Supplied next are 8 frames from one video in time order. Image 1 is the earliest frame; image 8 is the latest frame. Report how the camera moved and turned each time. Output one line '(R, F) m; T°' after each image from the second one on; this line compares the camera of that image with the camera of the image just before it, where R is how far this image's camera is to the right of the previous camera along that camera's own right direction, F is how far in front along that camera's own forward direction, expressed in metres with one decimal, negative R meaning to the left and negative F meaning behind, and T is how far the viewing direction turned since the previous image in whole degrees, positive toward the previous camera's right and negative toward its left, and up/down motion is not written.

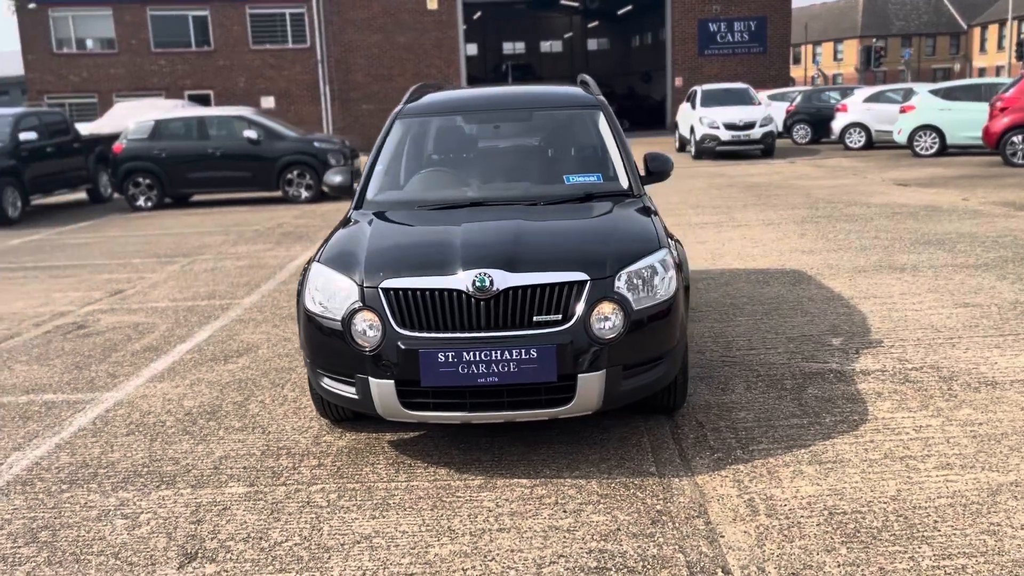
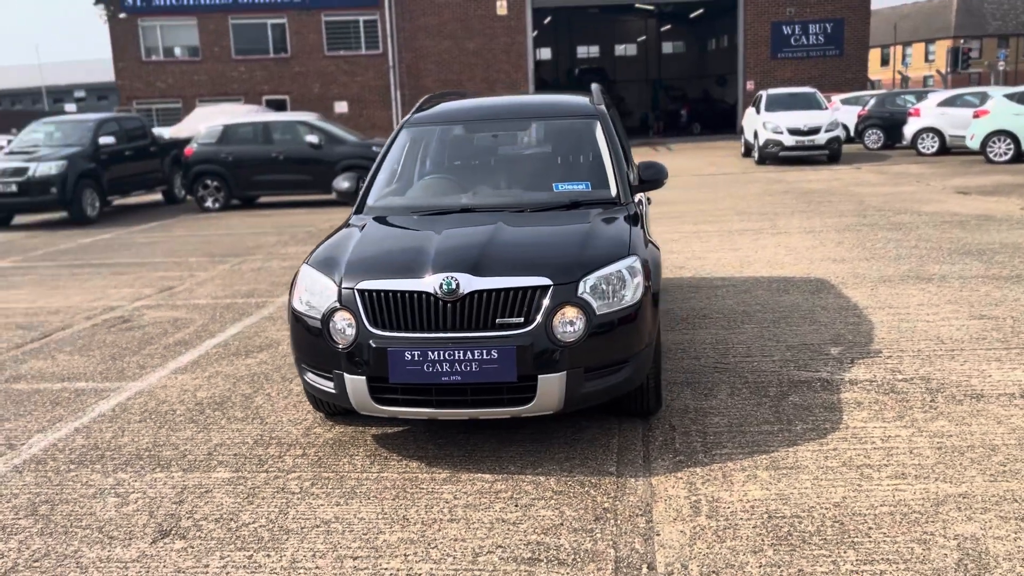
(+0.5, -0.1) m; -5°
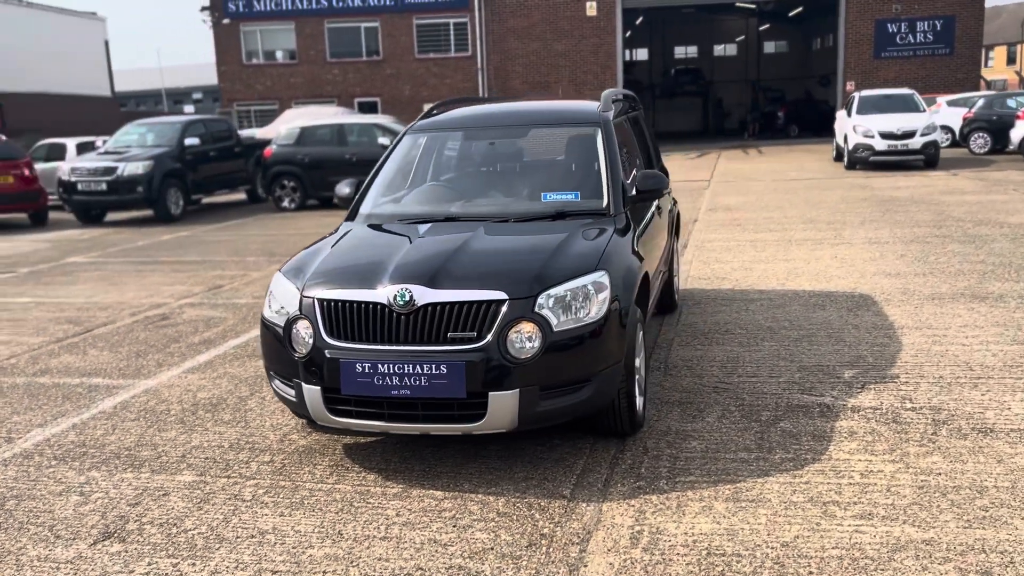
(+0.6, +0.1) m; -7°
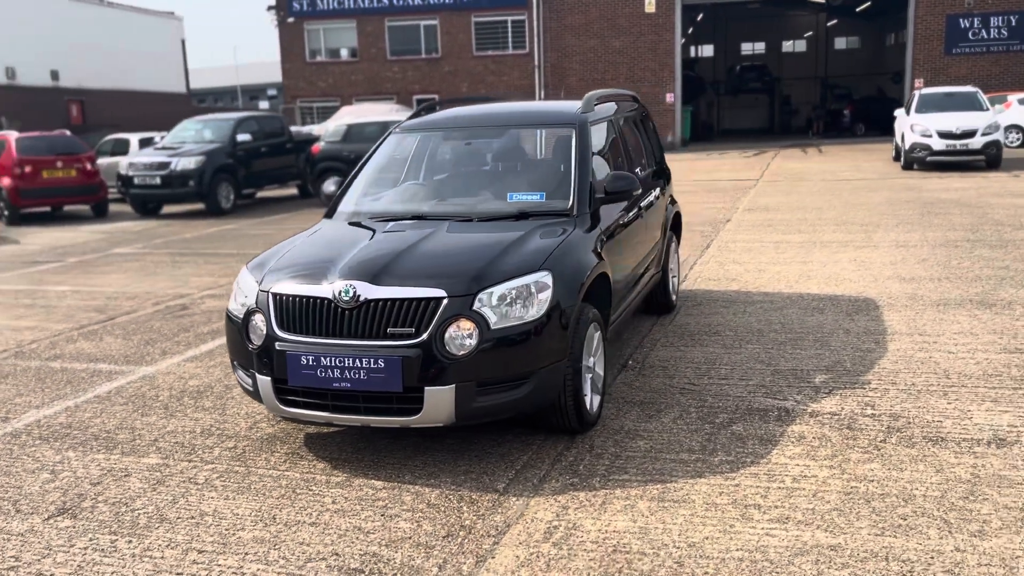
(+0.5, -0.1) m; -4°
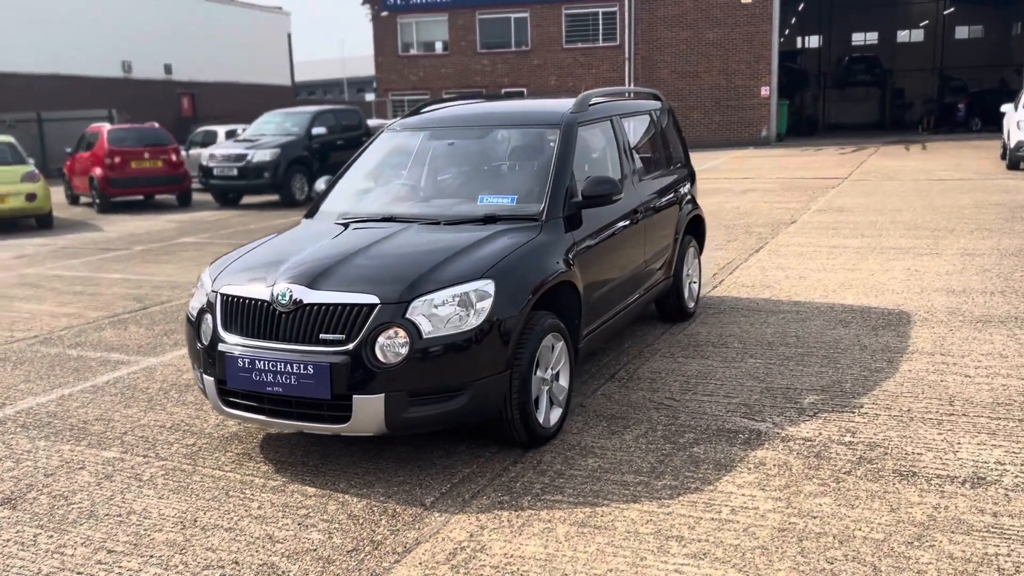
(+0.7, +0.2) m; -7°
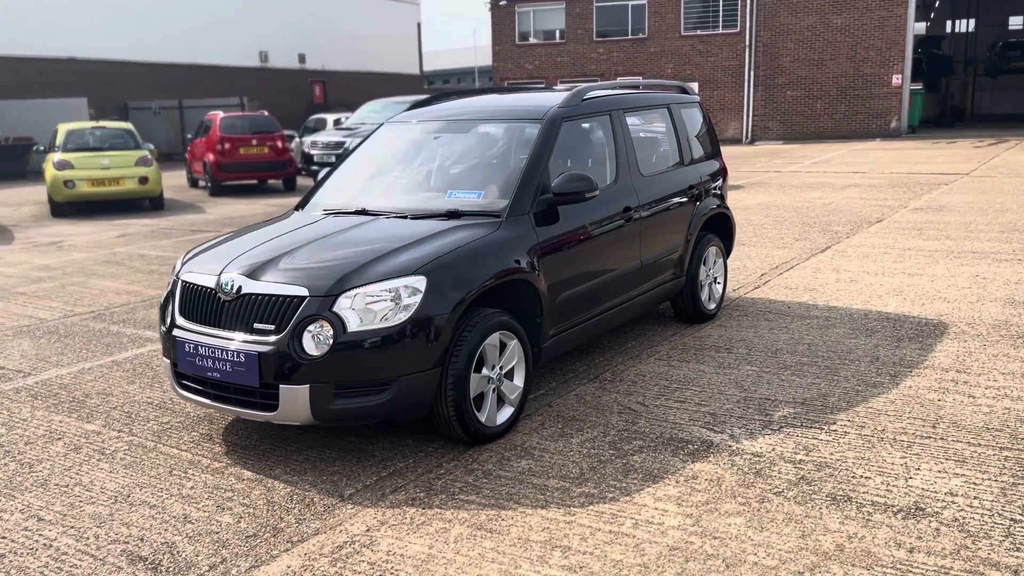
(+0.8, +0.1) m; -9°
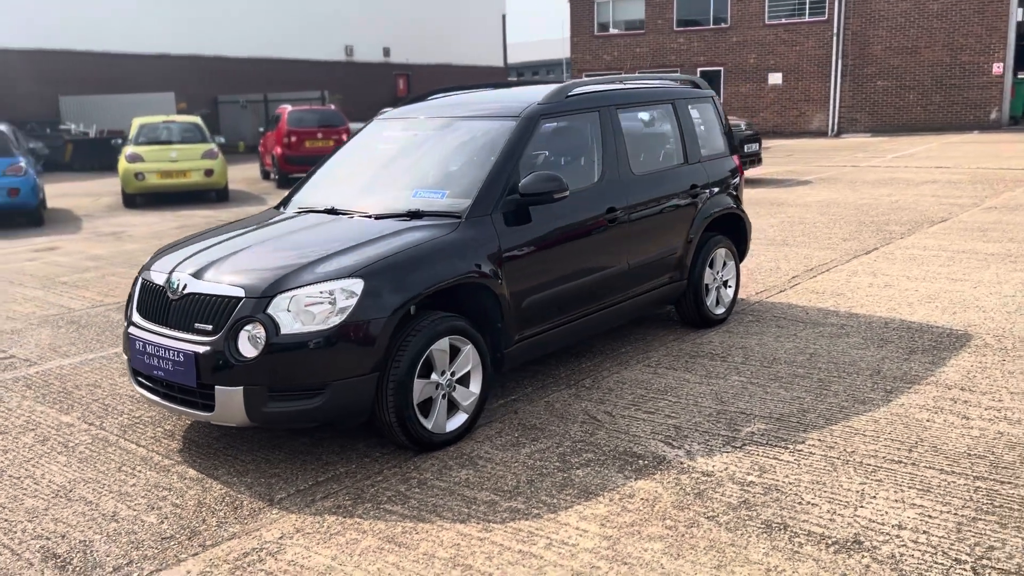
(+0.6, +0.2) m; -6°
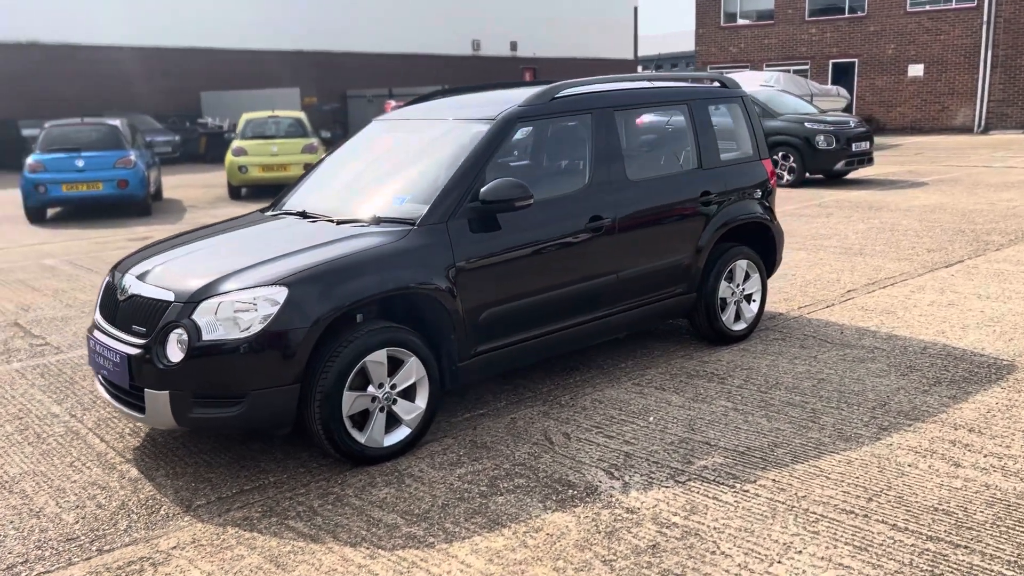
(+0.8, +0.3) m; -9°
